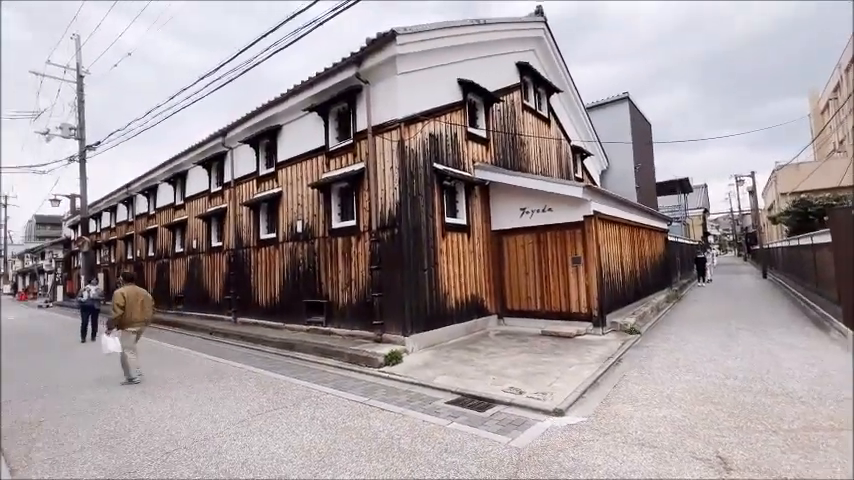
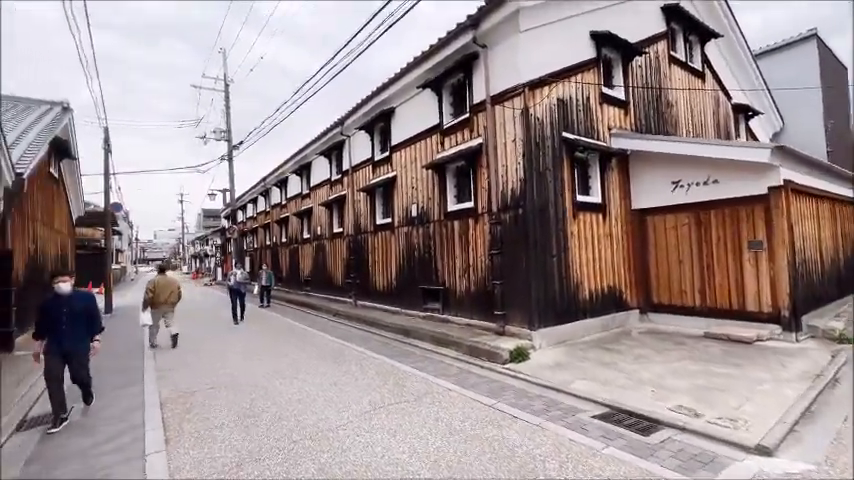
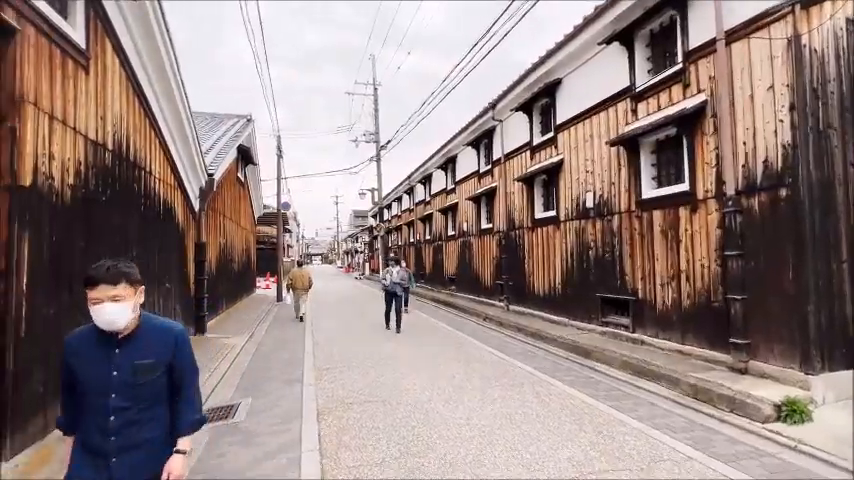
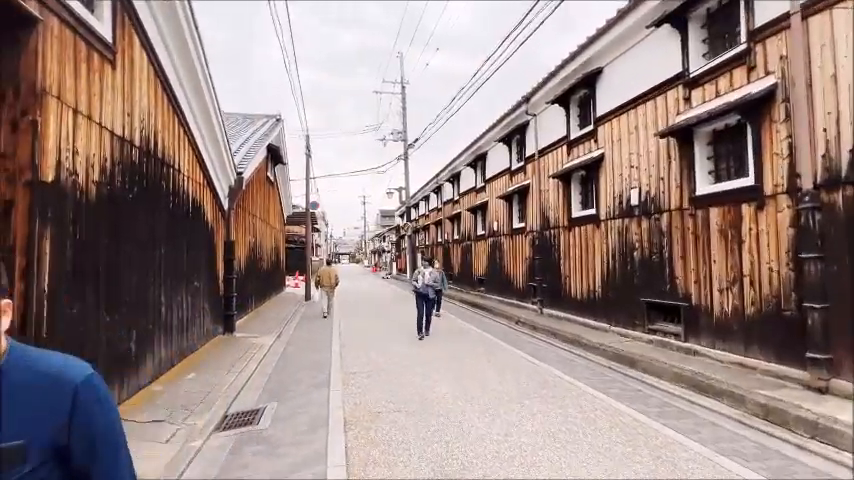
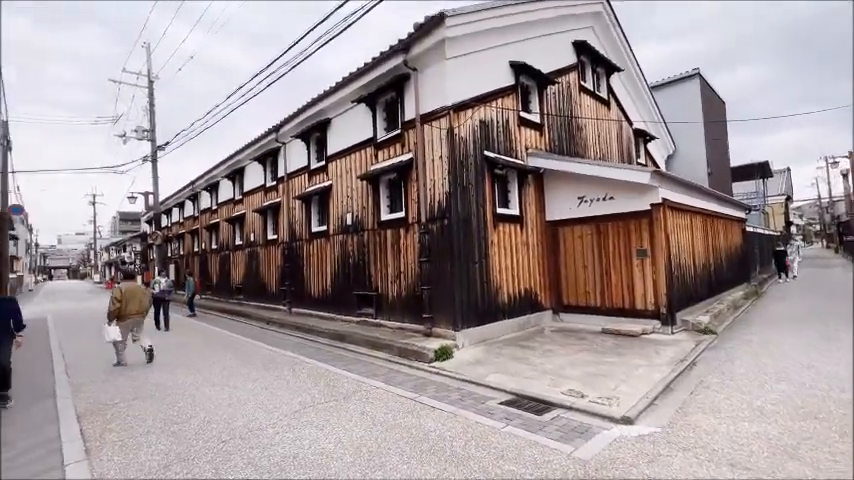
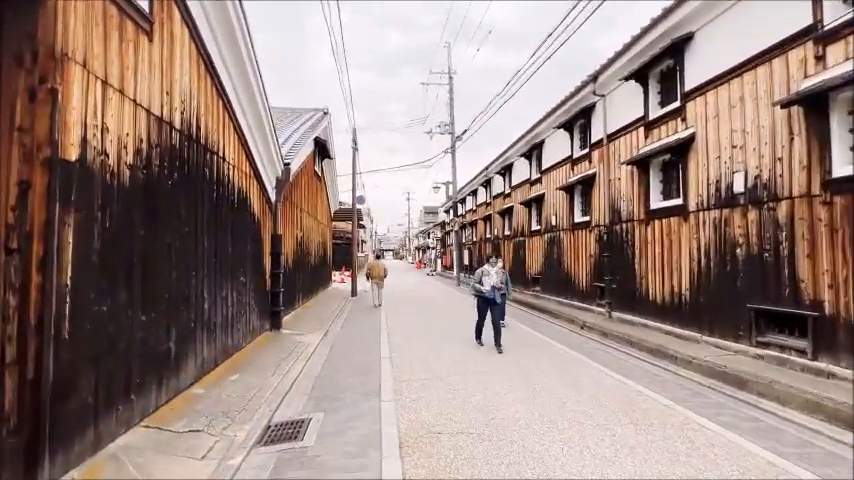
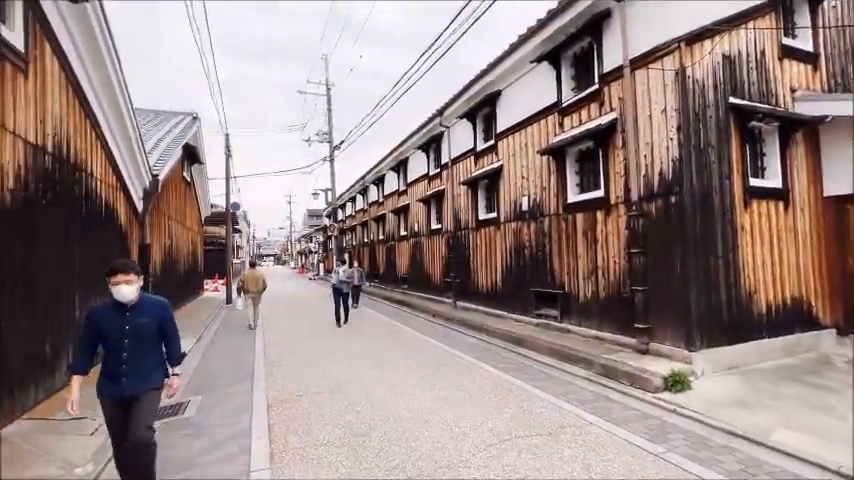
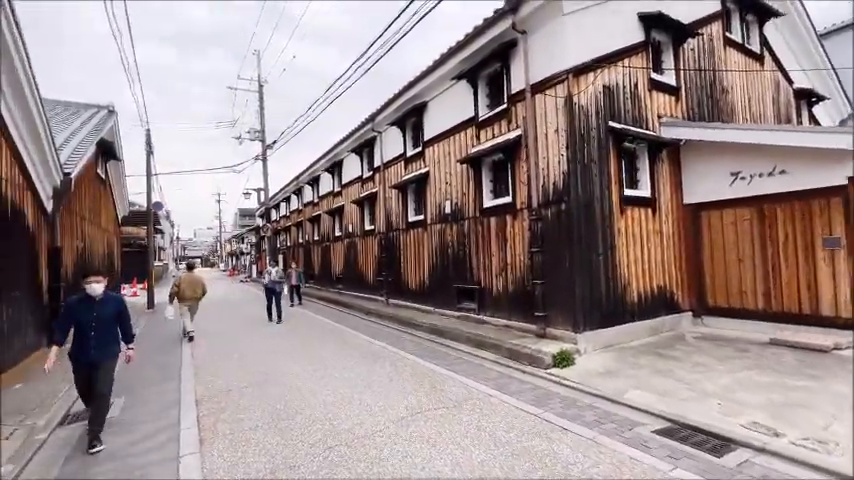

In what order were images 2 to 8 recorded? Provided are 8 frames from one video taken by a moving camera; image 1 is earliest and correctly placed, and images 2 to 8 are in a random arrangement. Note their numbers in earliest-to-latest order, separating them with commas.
5, 2, 8, 7, 3, 4, 6
